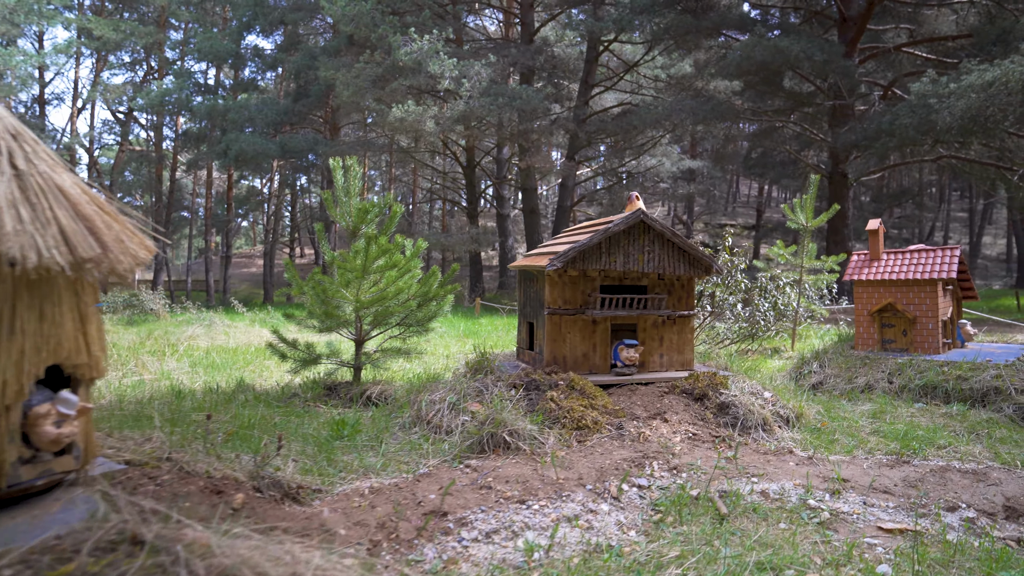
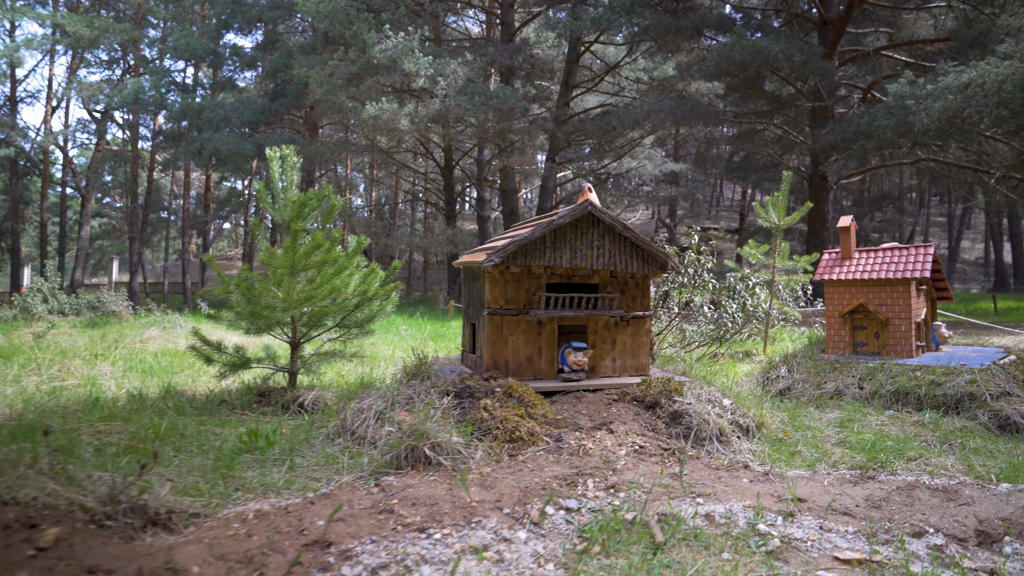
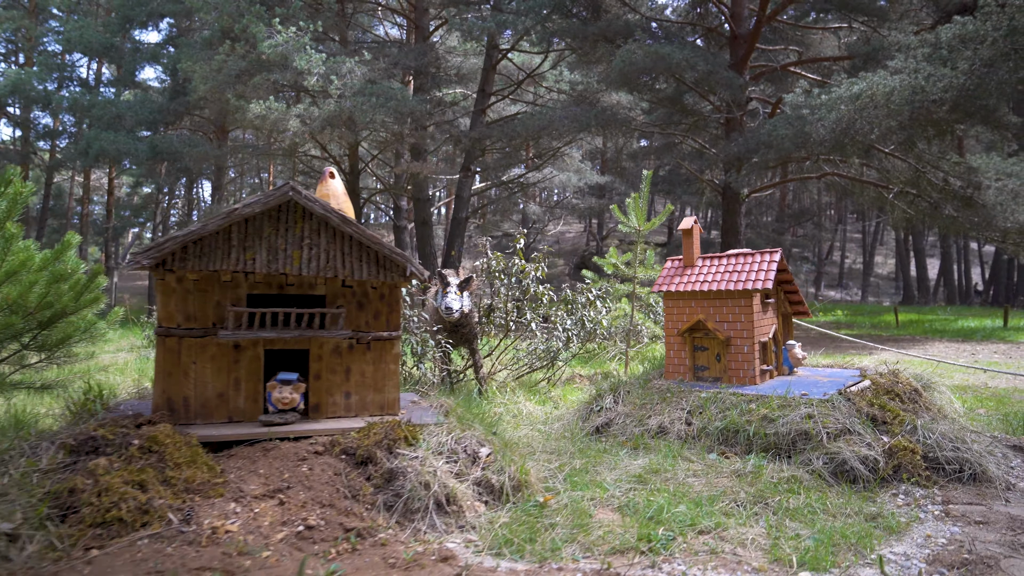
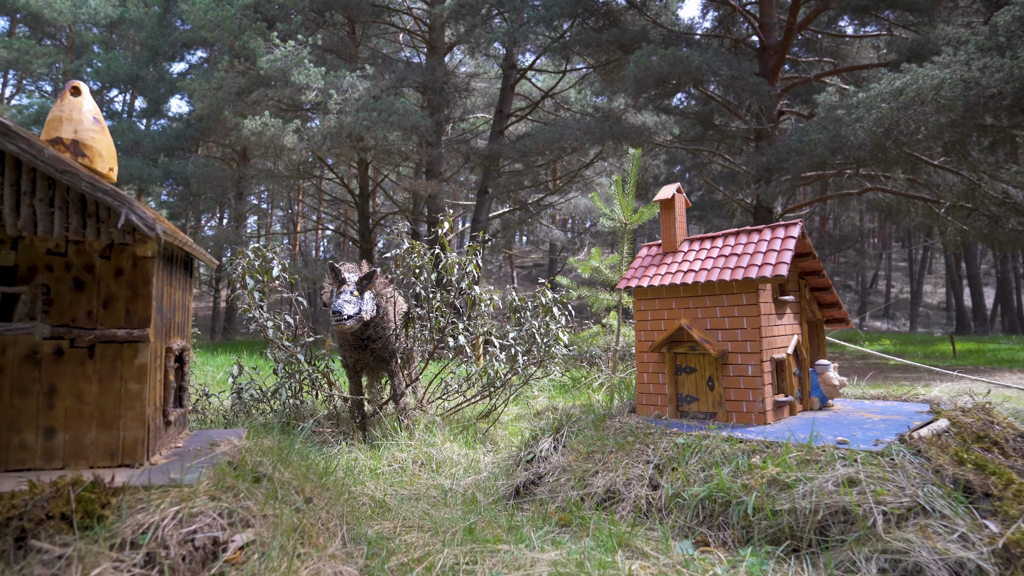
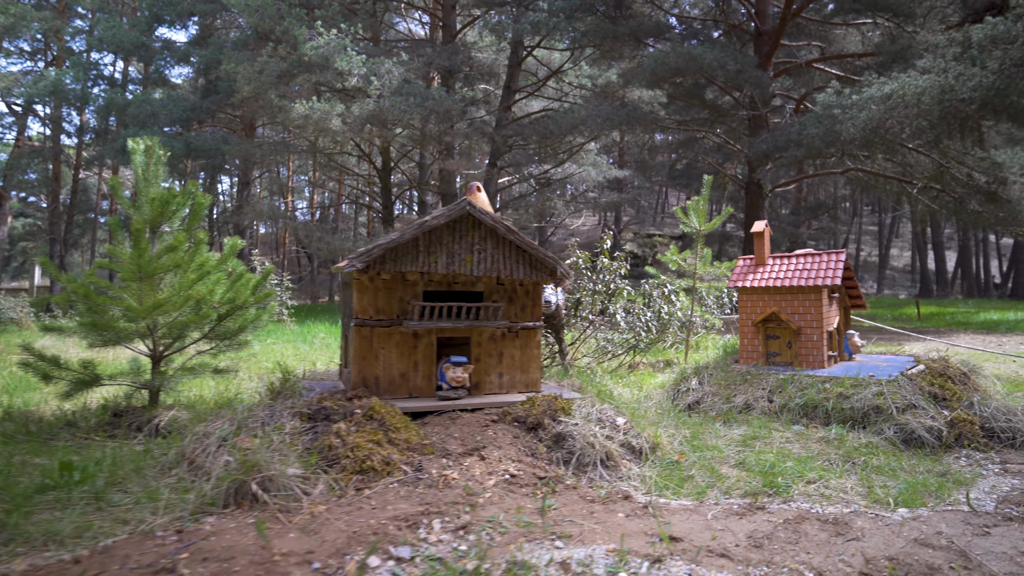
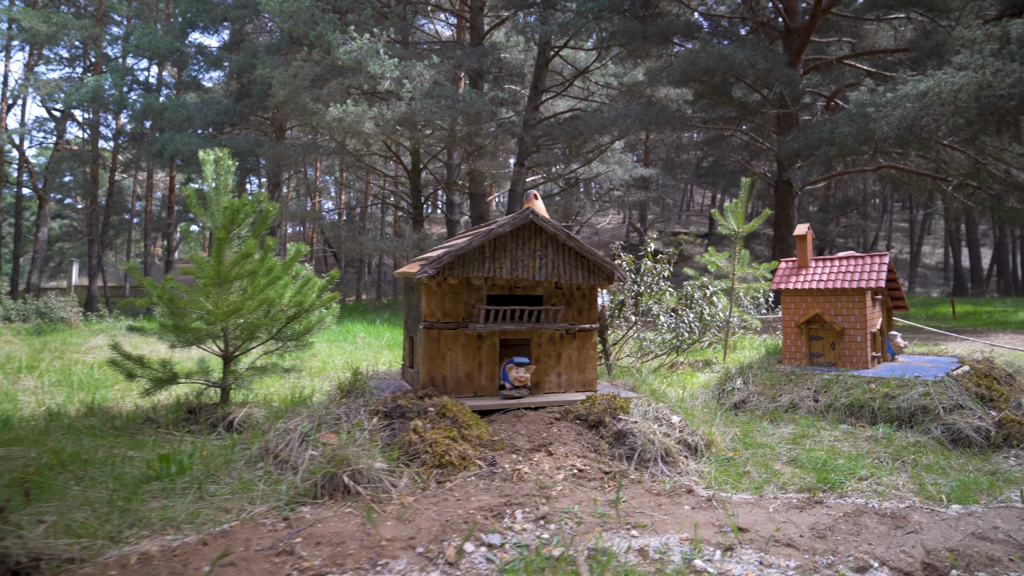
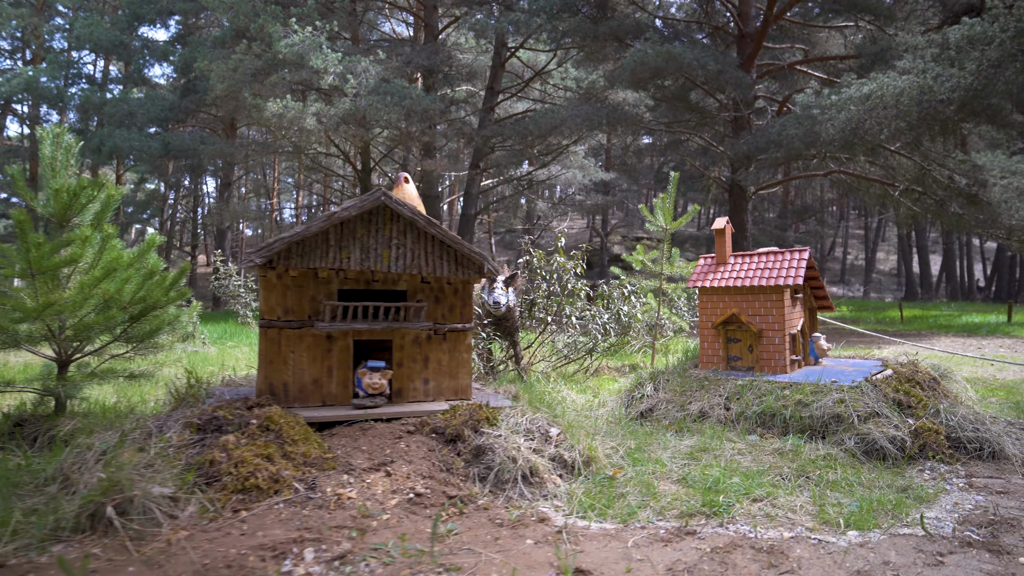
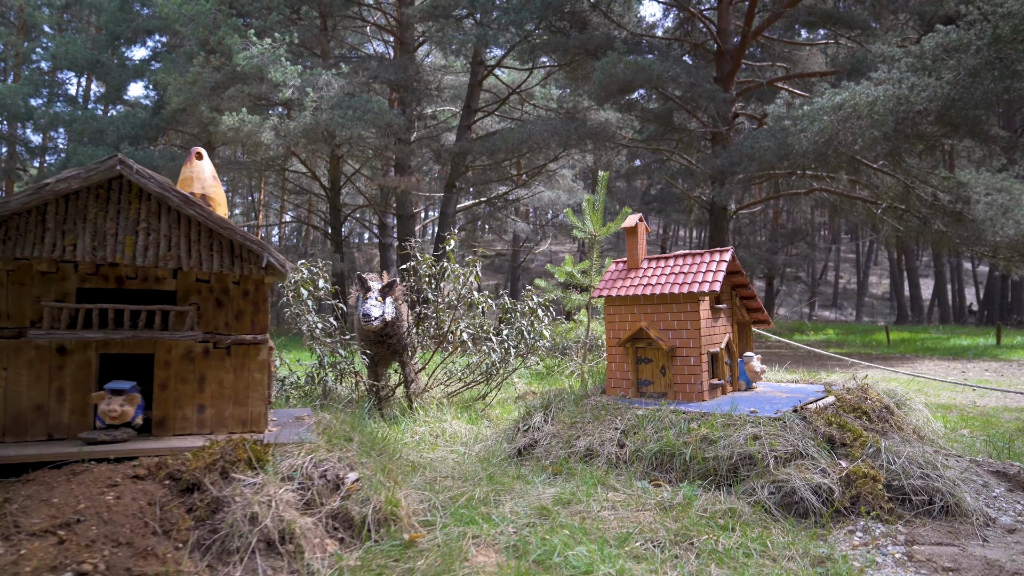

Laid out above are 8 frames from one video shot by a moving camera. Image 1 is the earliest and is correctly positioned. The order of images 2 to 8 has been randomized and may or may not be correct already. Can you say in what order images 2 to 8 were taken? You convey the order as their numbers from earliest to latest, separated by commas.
2, 6, 5, 7, 3, 8, 4
